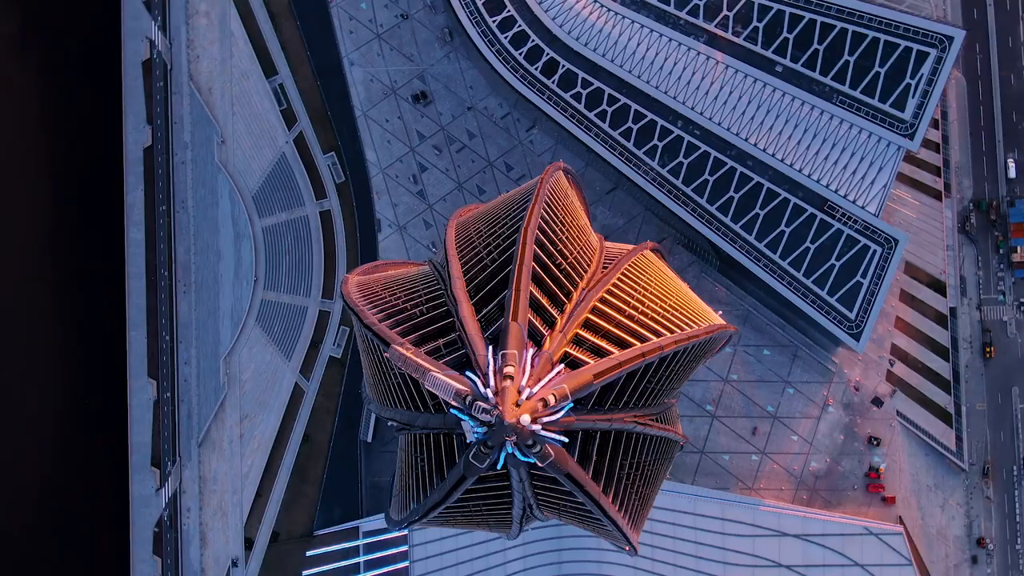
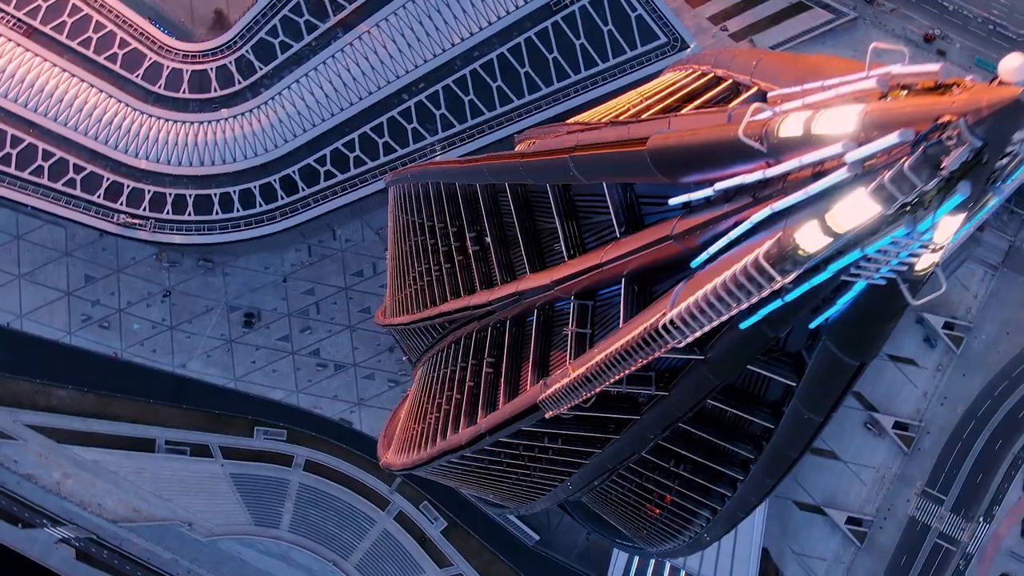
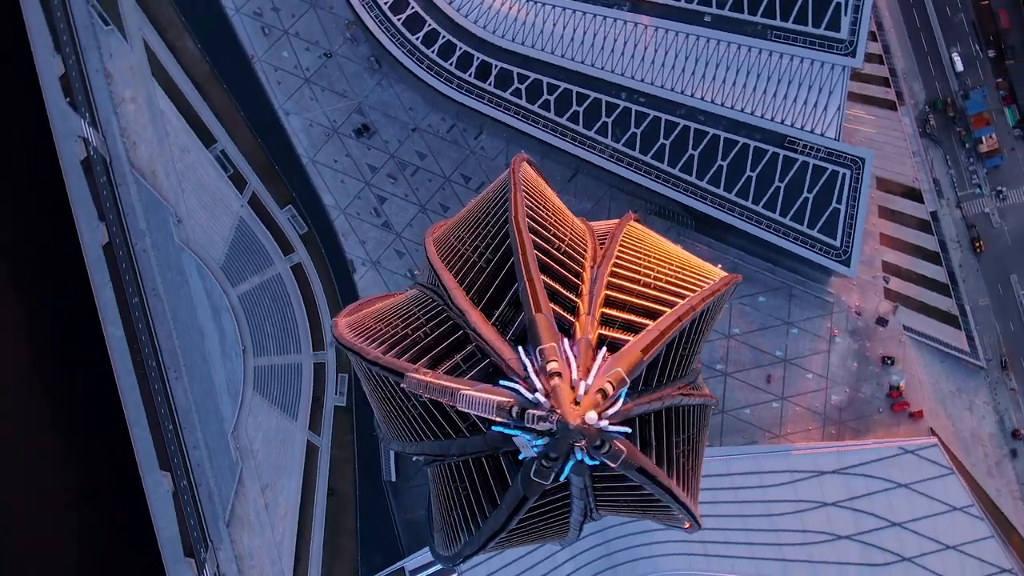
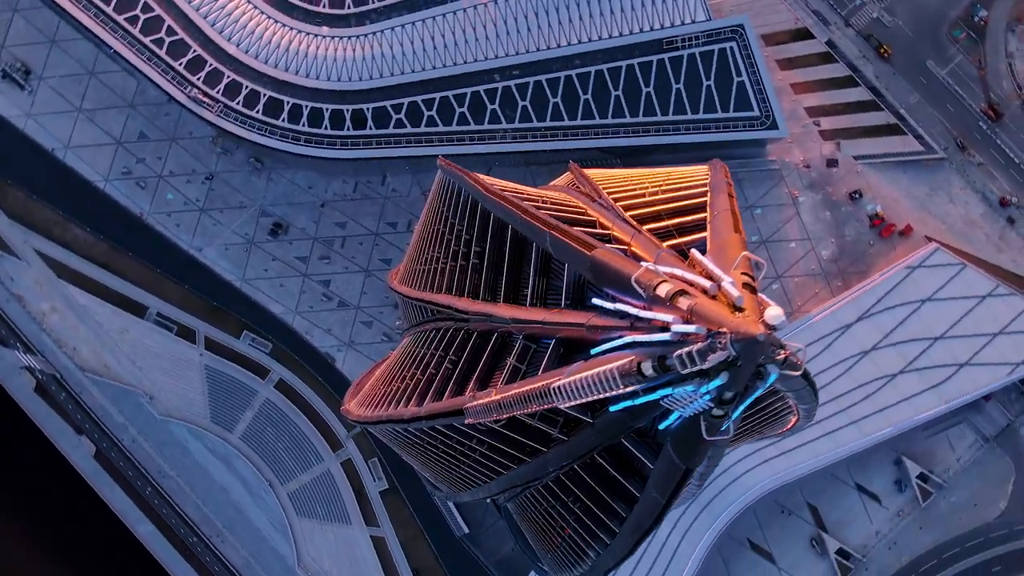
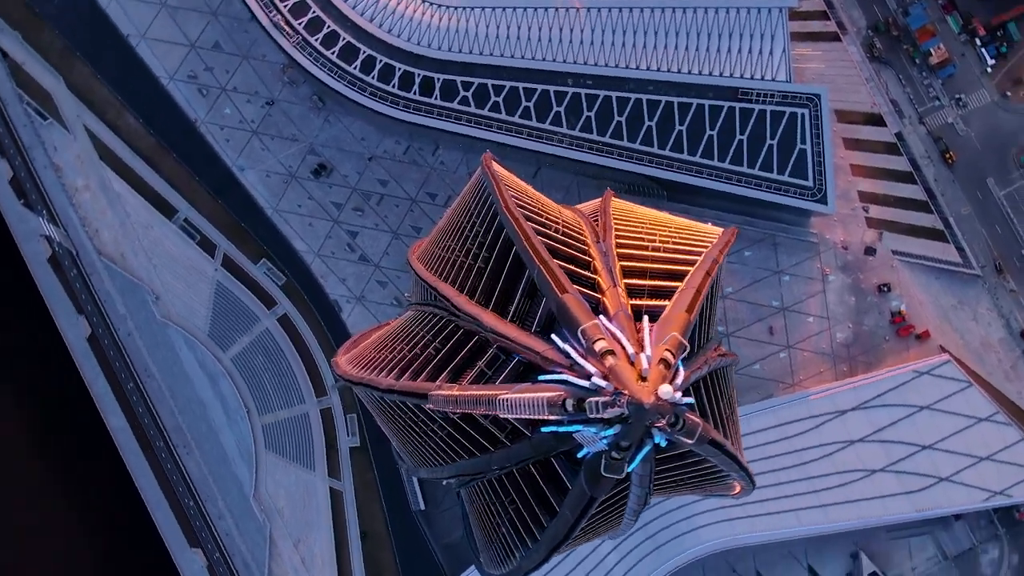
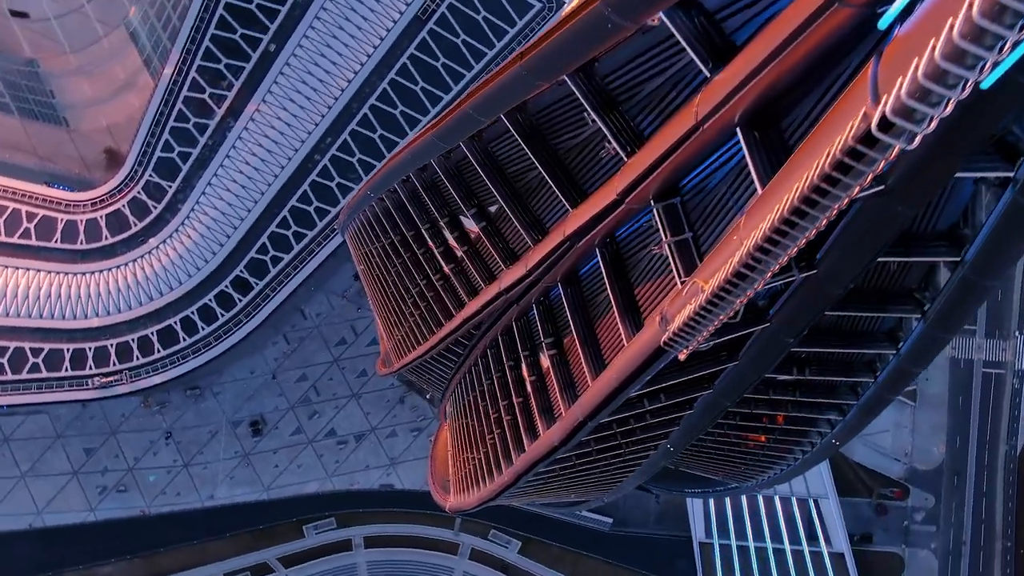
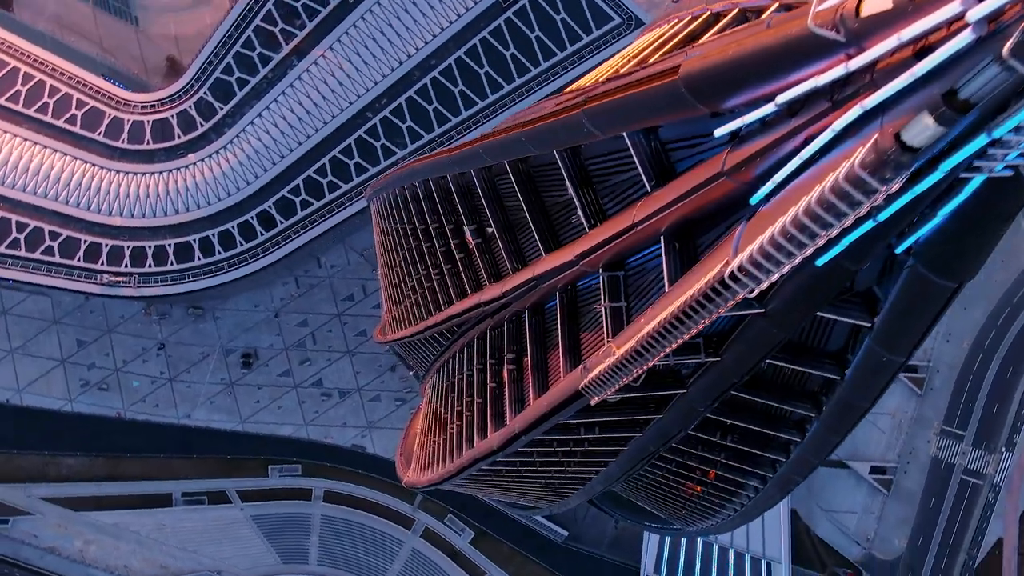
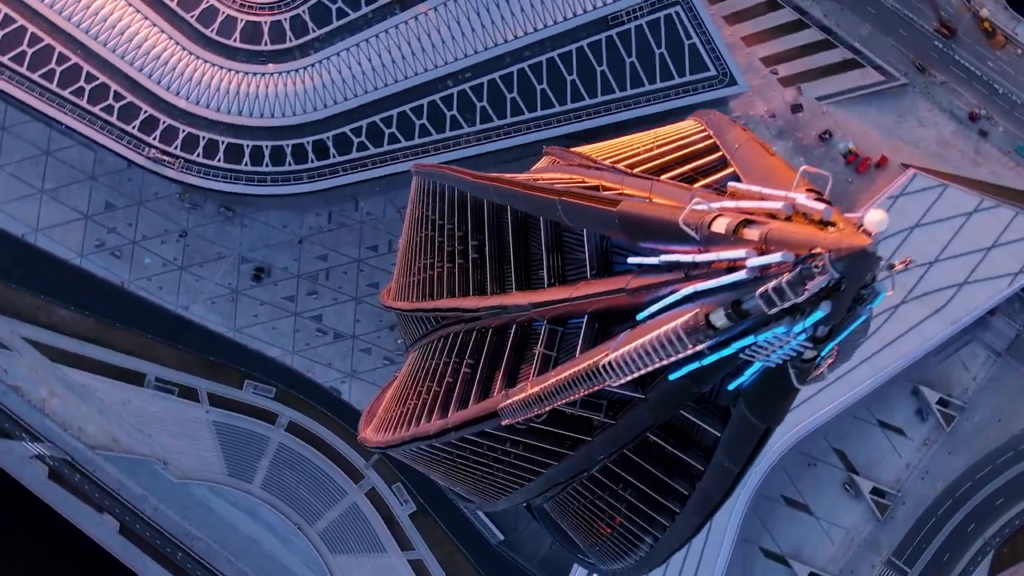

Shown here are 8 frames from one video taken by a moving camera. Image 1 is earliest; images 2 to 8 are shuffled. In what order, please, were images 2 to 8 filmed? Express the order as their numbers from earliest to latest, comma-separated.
3, 5, 4, 8, 2, 7, 6
